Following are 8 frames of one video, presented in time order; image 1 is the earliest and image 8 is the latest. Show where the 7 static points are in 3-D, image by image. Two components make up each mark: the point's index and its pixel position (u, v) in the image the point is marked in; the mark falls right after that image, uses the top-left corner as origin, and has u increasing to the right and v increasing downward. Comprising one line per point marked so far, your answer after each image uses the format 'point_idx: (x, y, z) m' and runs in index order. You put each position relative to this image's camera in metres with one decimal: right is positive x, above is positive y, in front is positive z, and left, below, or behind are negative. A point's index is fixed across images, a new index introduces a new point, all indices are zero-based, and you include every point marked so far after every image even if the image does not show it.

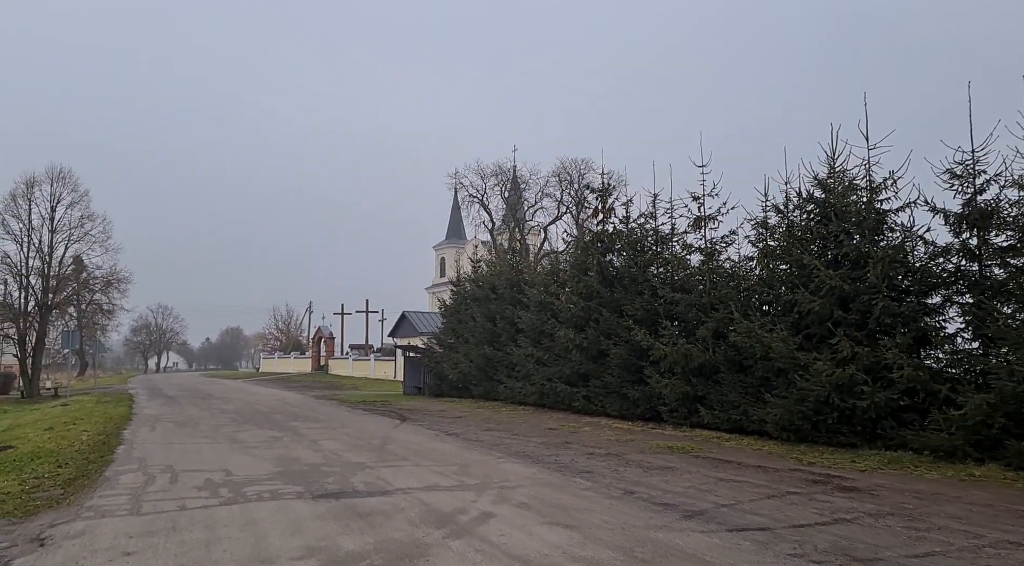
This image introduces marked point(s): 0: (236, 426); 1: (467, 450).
0: (-5.9, -3.1, +16.5) m
1: (-0.7, -2.7, +12.2) m
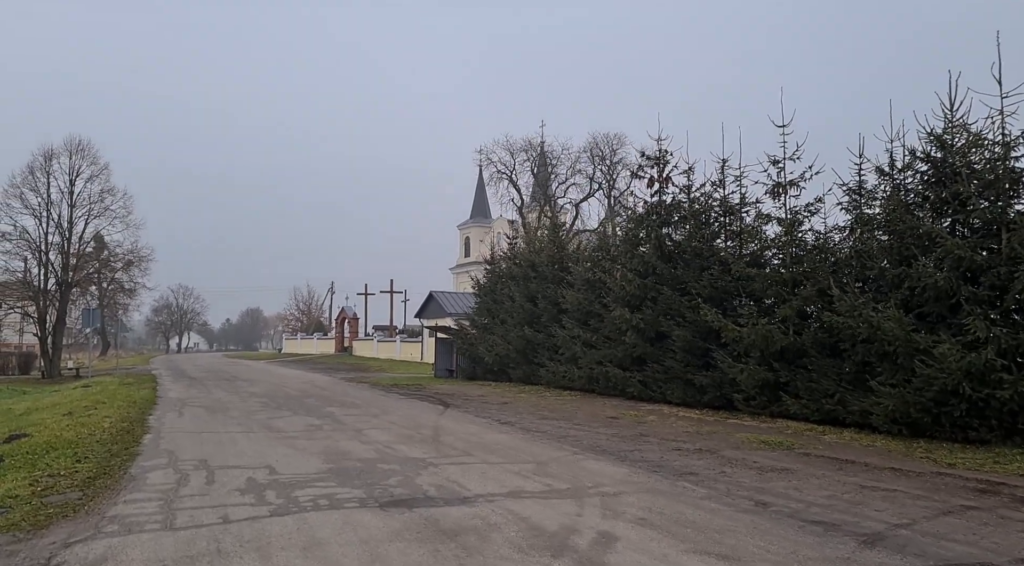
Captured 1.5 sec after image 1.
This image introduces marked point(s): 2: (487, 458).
0: (-4.8, -2.6, +15.2) m
1: (+0.3, -2.3, +10.8) m
2: (-0.3, -2.1, +9.3) m
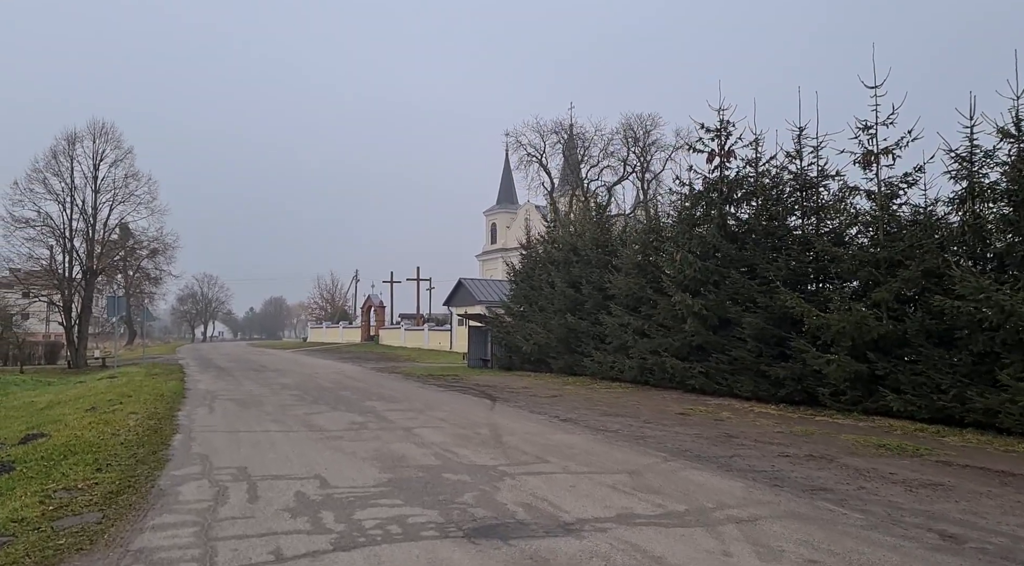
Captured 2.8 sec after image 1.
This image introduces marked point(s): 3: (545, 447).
0: (-3.8, -2.3, +14.0) m
1: (+1.2, -2.0, +9.5) m
2: (+0.6, -1.9, +7.9) m
3: (+0.4, -2.0, +9.4) m
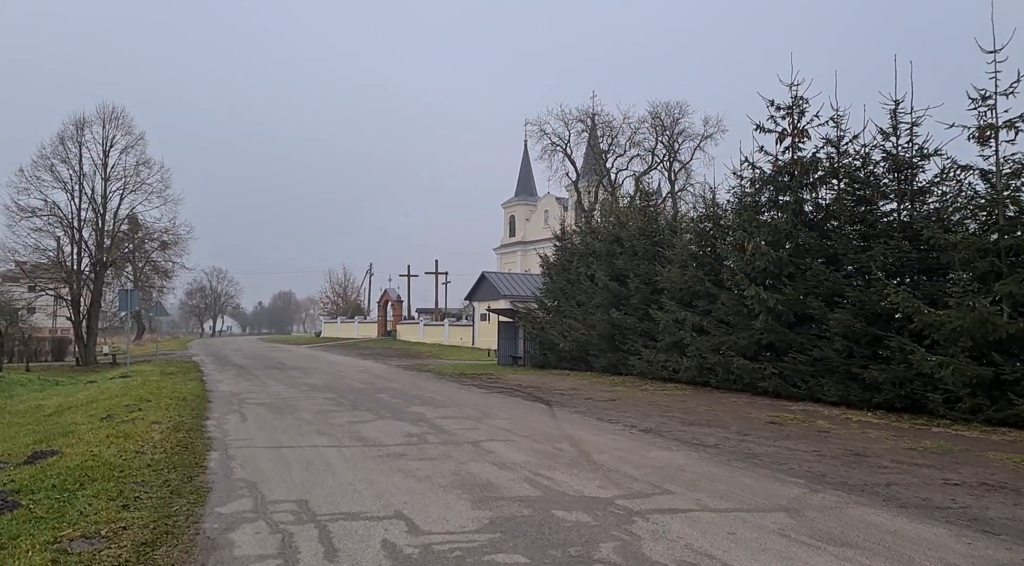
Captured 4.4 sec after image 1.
0: (-2.7, -2.1, +12.5) m
1: (+2.3, -1.9, +7.9) m
2: (+1.6, -1.8, +6.4) m
3: (+1.5, -1.9, +7.9) m
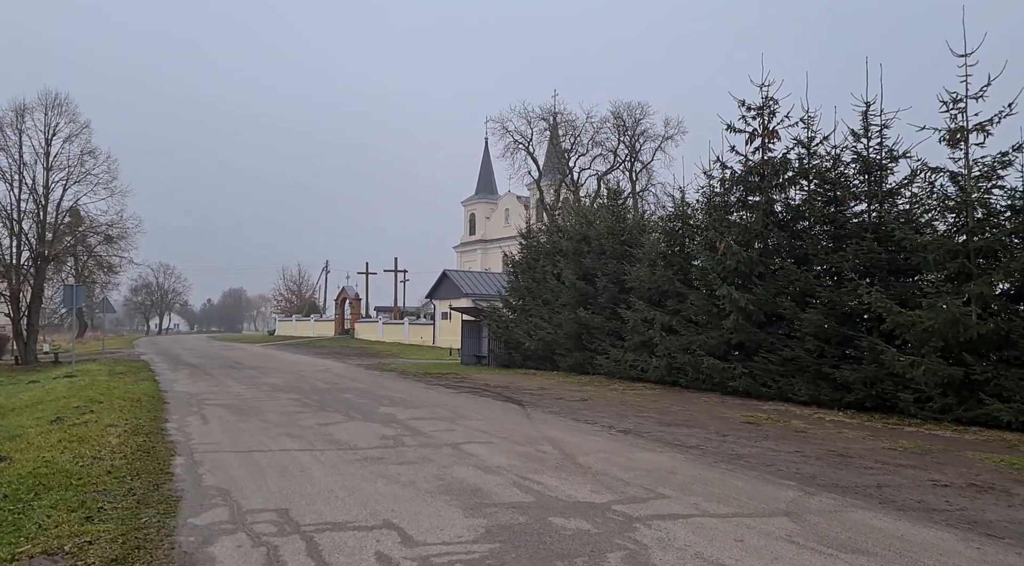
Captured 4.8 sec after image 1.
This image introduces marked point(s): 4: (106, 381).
0: (-3.1, -2.1, +12.1) m
1: (+2.1, -1.9, +7.8) m
2: (+1.6, -1.8, +6.3) m
3: (+1.3, -1.9, +7.7) m
4: (-9.5, -2.3, +18.0) m
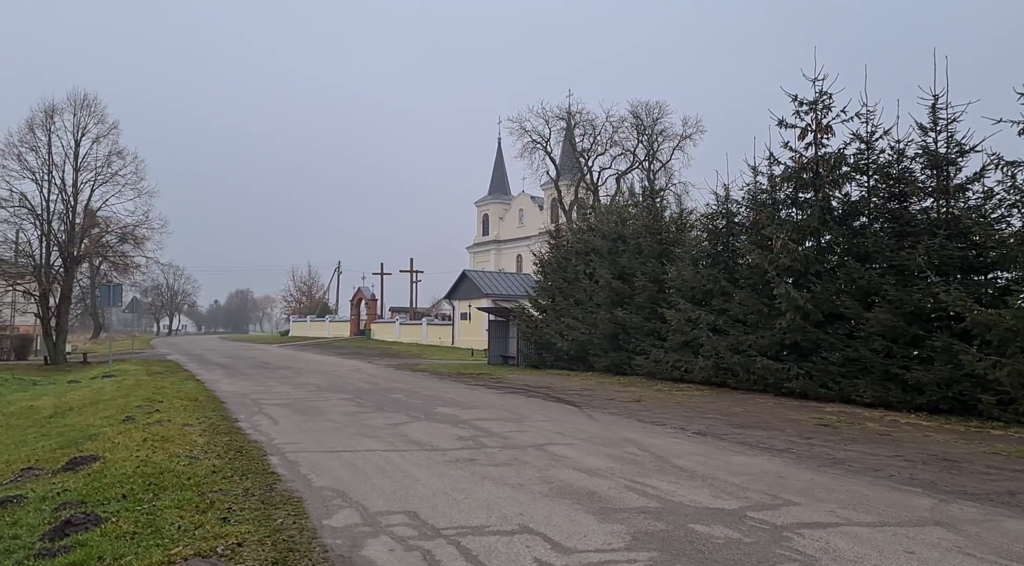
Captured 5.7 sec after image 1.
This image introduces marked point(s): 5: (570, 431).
0: (-2.1, -2.1, +11.9) m
1: (+3.1, -1.9, +7.5) m
2: (+2.6, -1.8, +6.0) m
3: (+2.3, -1.9, +7.4) m
4: (-8.5, -2.3, +17.8) m
5: (+0.8, -2.0, +10.5) m
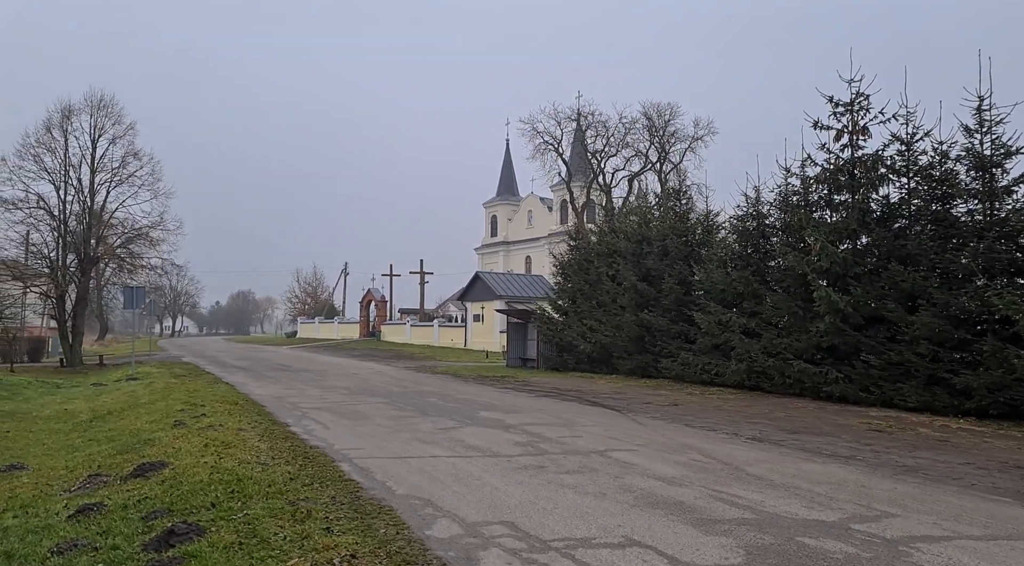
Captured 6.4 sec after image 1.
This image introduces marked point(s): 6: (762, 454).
0: (-1.4, -2.1, +11.7) m
1: (+3.9, -1.9, +7.4) m
2: (+3.3, -1.8, +5.9) m
3: (+3.1, -1.9, +7.3) m
4: (-7.8, -2.3, +17.6) m
5: (+1.5, -2.1, +10.3) m
6: (+3.0, -2.0, +9.2) m
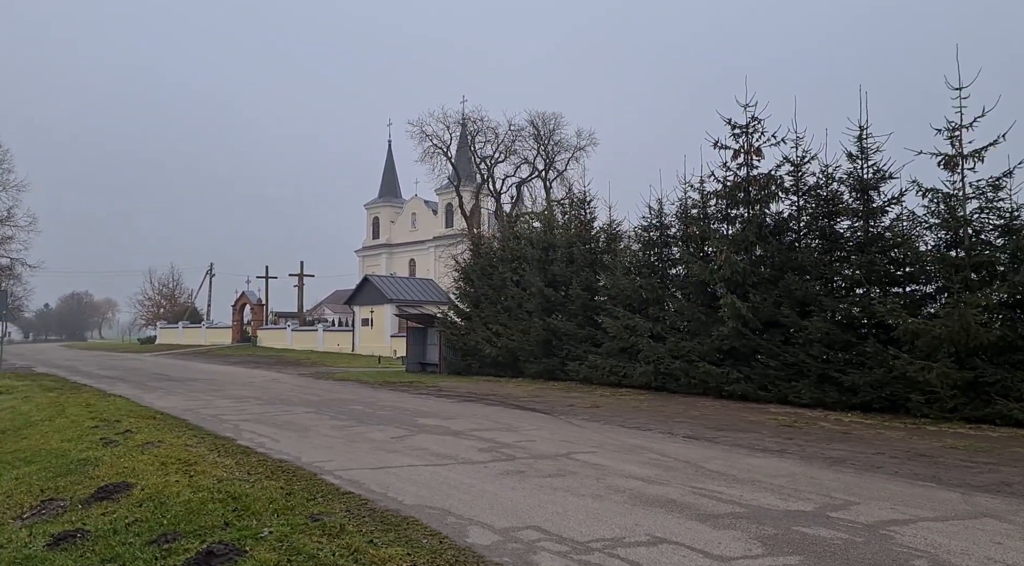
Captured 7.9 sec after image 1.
0: (-2.2, -2.2, +11.7) m
1: (+3.7, -2.1, +8.3) m
2: (+3.4, -2.0, +6.7) m
3: (+2.9, -2.1, +8.1) m
4: (-9.5, -2.5, +16.4) m
5: (+0.9, -2.2, +10.8) m
6: (+2.5, -2.2, +9.9) m
